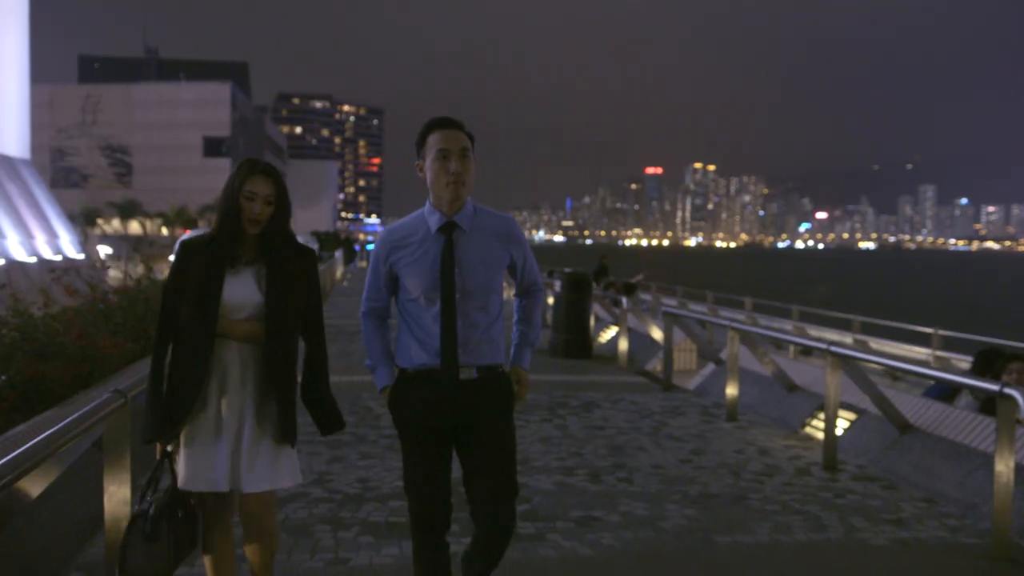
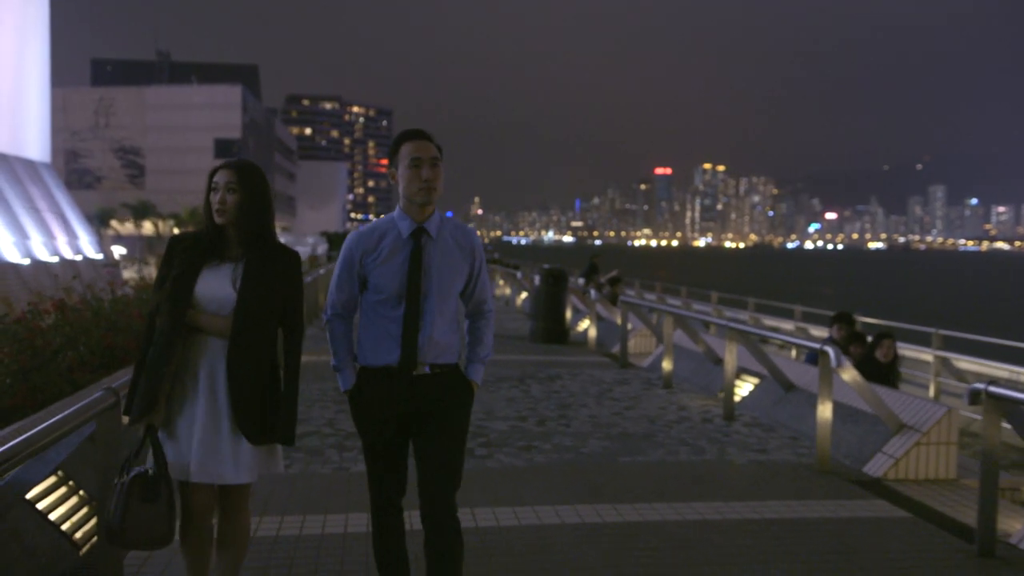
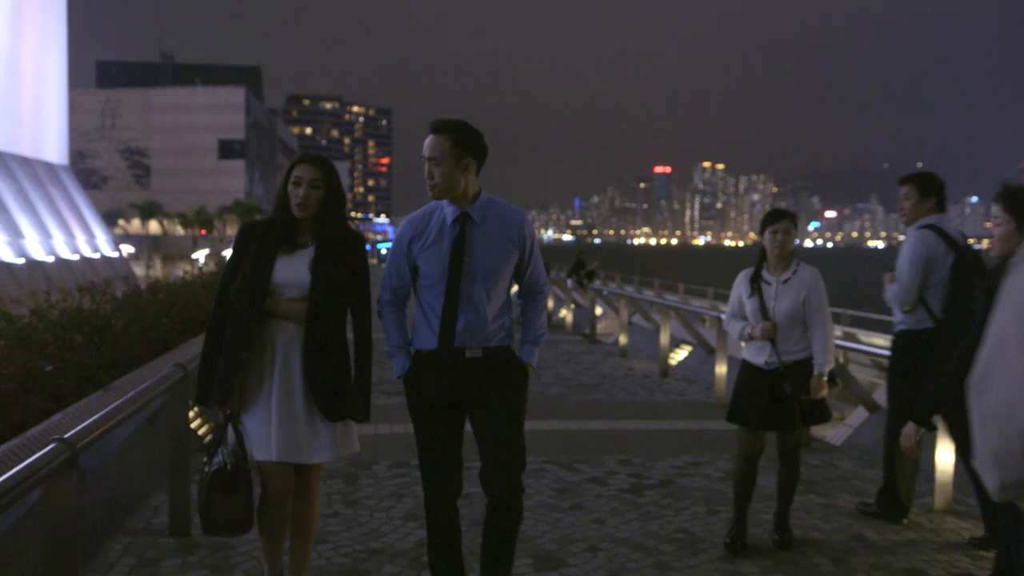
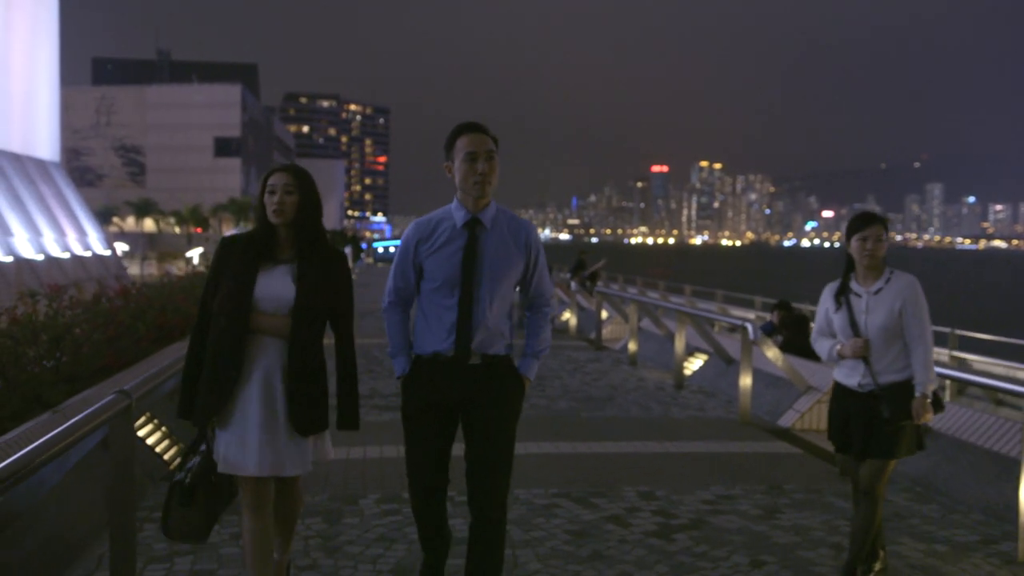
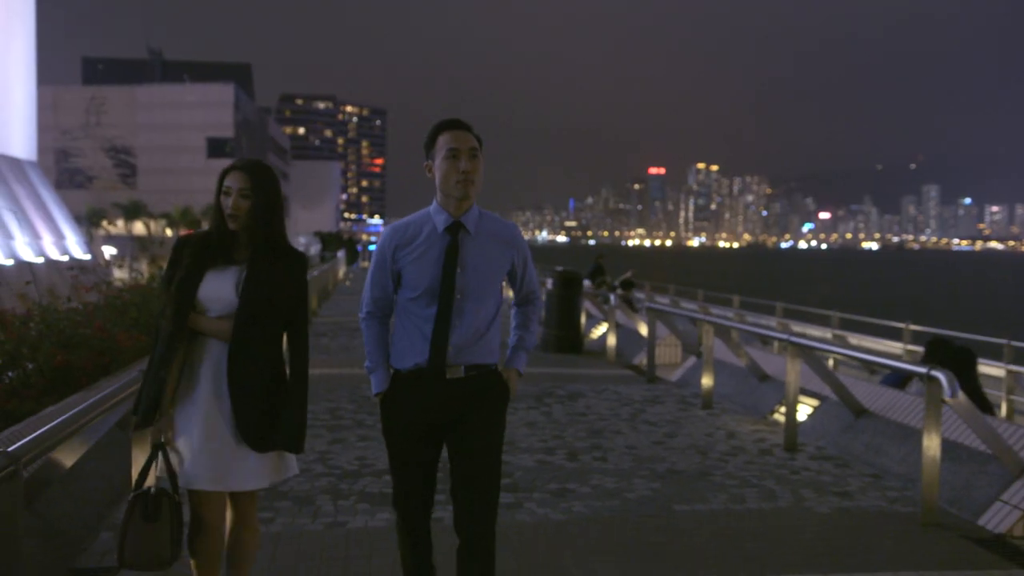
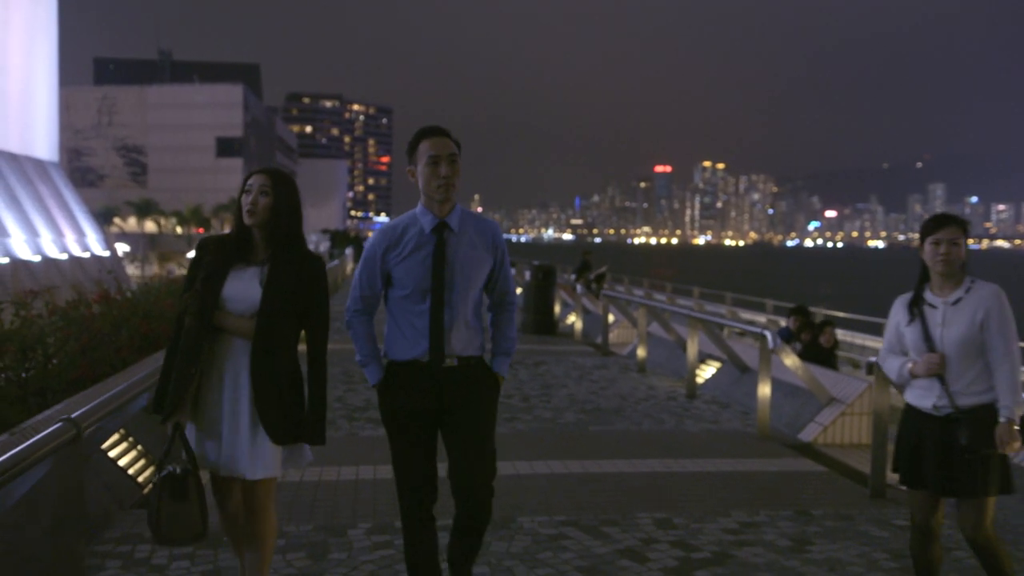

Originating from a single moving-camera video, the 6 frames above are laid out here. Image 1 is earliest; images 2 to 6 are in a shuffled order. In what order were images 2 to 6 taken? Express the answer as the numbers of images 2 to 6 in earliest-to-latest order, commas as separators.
5, 2, 6, 4, 3
